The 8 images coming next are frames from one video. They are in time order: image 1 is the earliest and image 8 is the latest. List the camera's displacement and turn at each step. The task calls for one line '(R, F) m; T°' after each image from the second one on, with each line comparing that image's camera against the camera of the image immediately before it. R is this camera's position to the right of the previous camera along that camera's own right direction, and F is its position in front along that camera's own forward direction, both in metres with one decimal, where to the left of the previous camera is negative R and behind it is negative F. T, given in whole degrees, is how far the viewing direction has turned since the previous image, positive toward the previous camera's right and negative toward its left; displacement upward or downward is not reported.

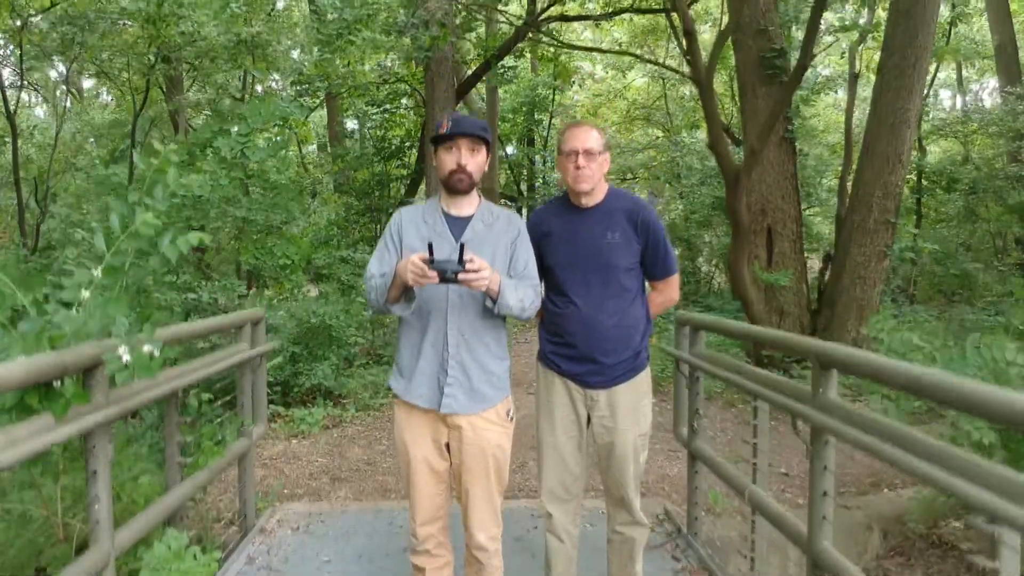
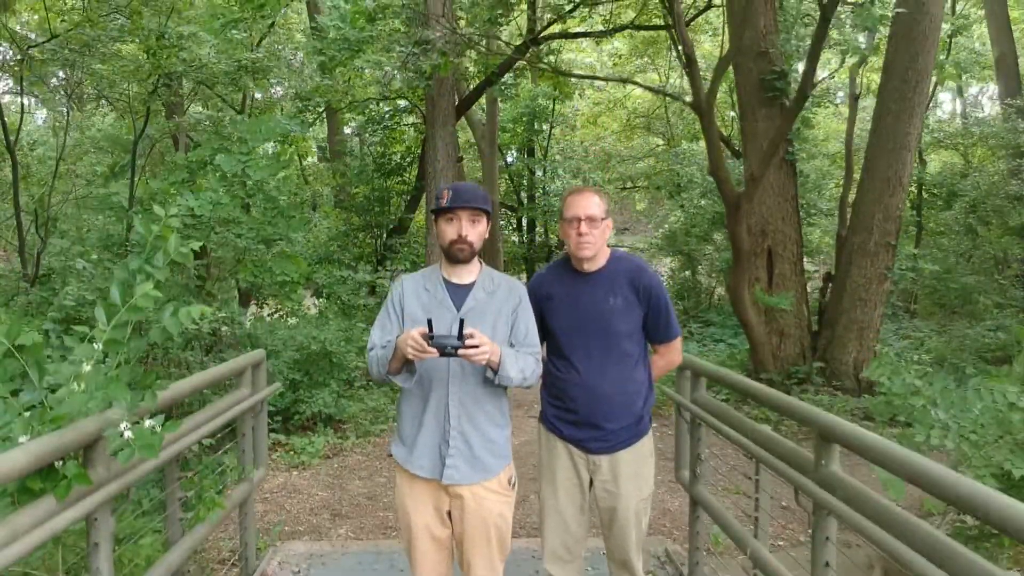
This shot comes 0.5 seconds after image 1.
(0.0, 0.0) m; 0°
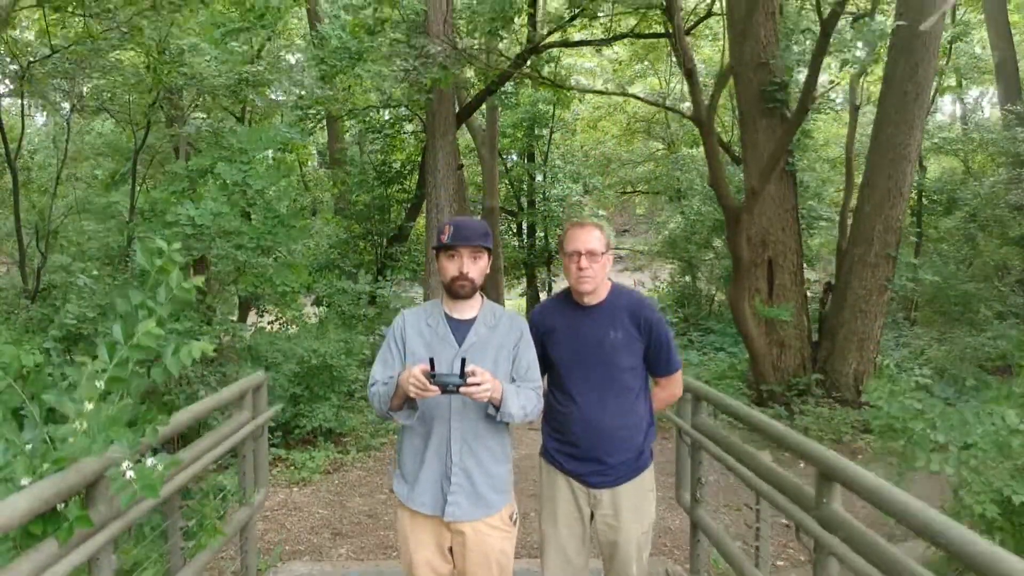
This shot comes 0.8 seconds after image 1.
(0.0, 0.0) m; 0°
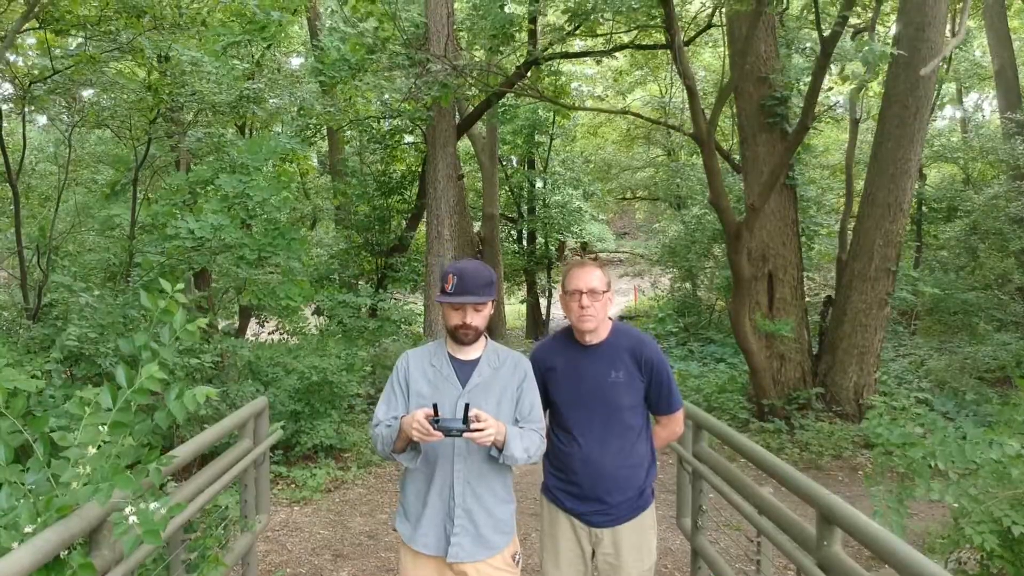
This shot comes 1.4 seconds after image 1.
(0.0, 0.0) m; 0°
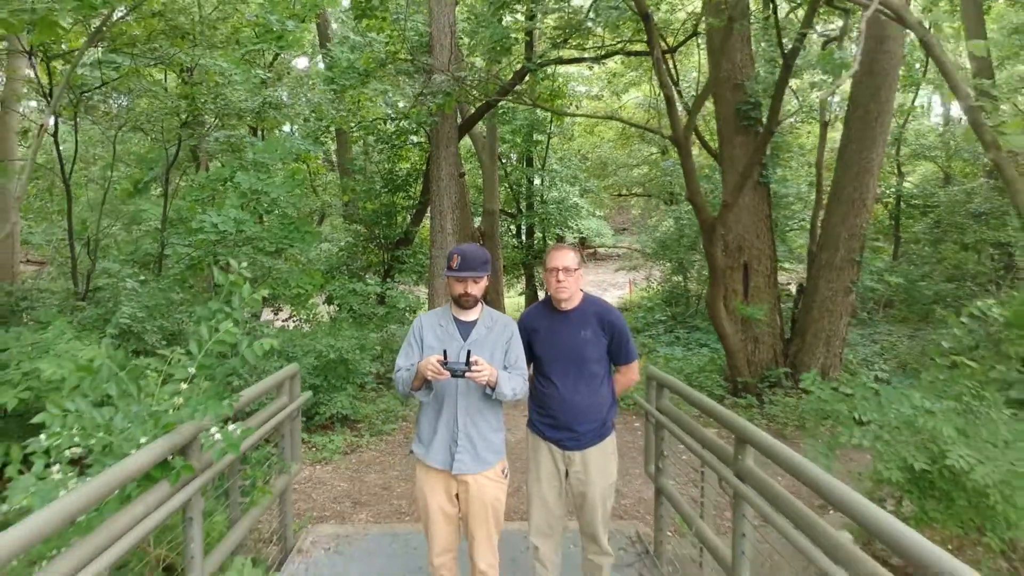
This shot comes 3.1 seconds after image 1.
(0.0, -0.7) m; 0°
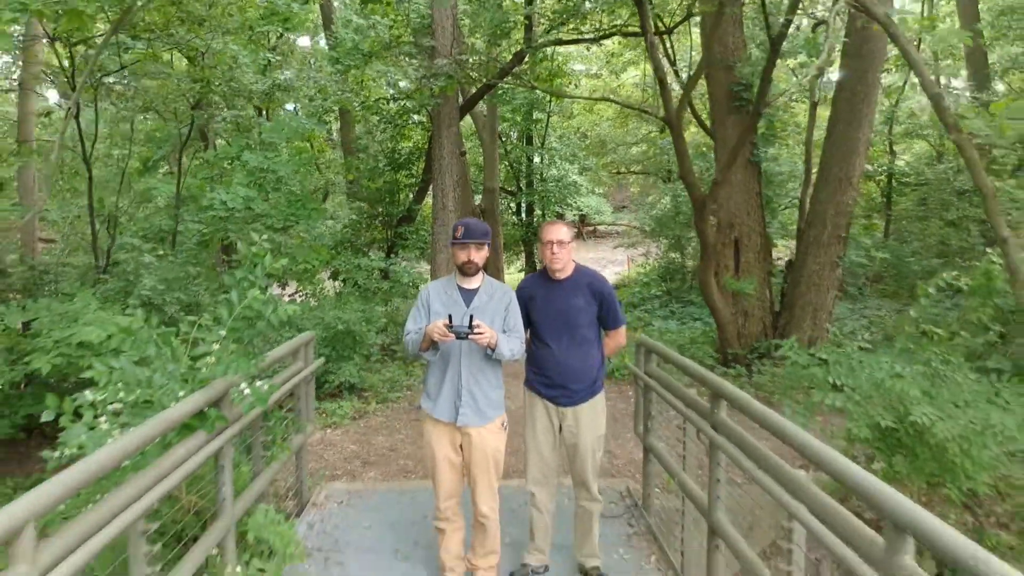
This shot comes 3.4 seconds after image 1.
(0.0, -0.3) m; 0°
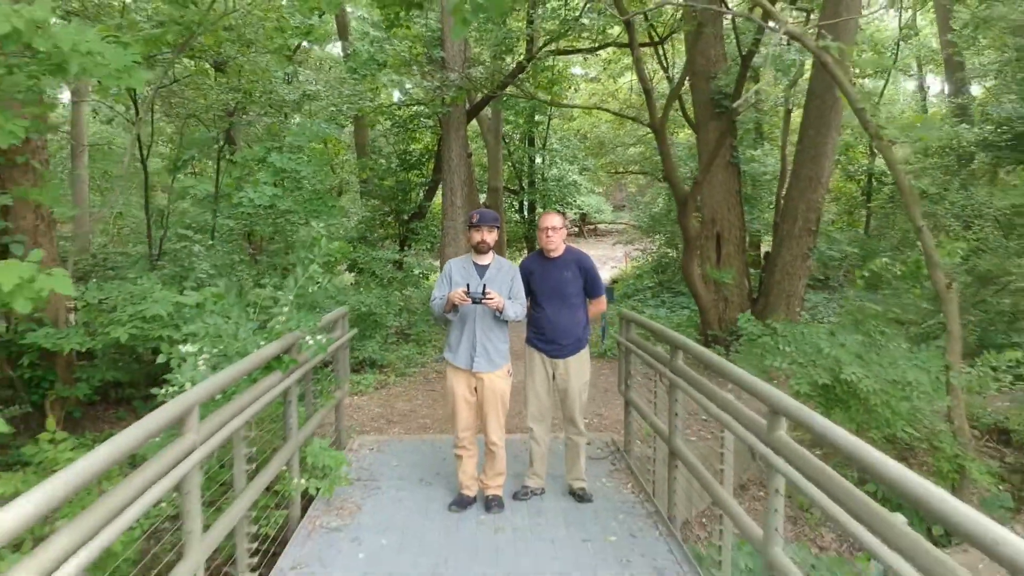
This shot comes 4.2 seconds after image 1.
(0.0, -0.9) m; 0°
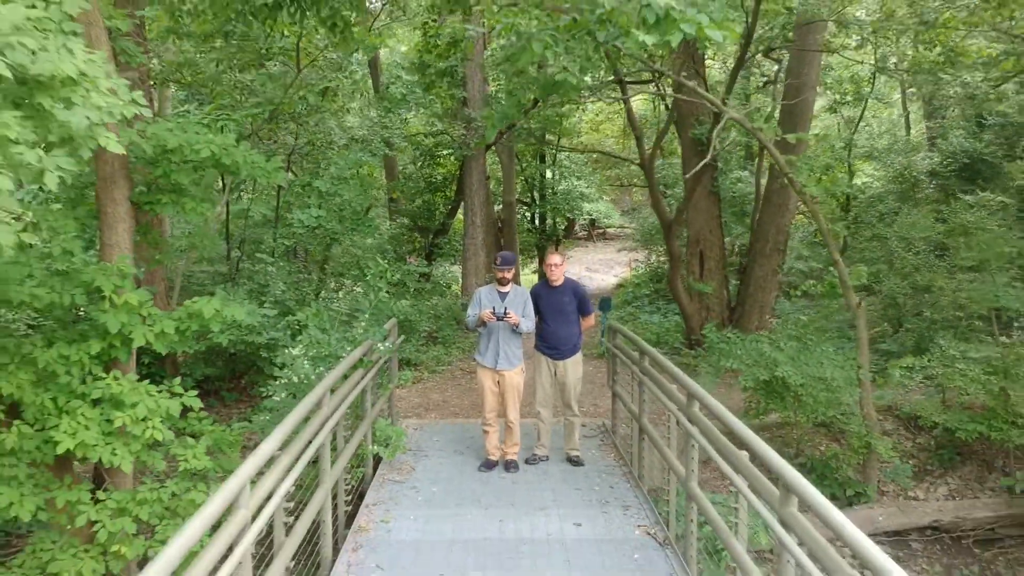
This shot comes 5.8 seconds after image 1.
(0.0, -1.6) m; -1°
